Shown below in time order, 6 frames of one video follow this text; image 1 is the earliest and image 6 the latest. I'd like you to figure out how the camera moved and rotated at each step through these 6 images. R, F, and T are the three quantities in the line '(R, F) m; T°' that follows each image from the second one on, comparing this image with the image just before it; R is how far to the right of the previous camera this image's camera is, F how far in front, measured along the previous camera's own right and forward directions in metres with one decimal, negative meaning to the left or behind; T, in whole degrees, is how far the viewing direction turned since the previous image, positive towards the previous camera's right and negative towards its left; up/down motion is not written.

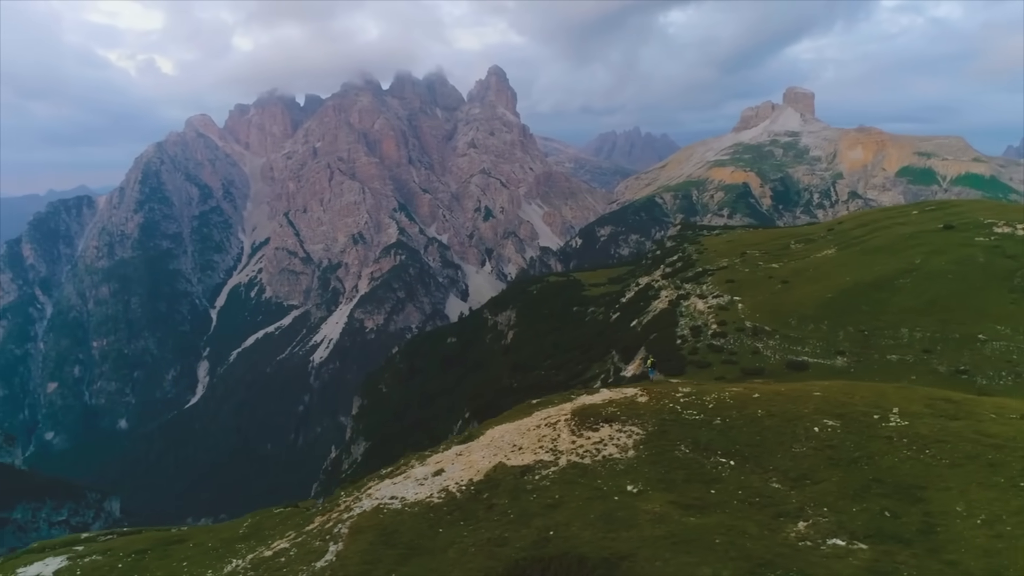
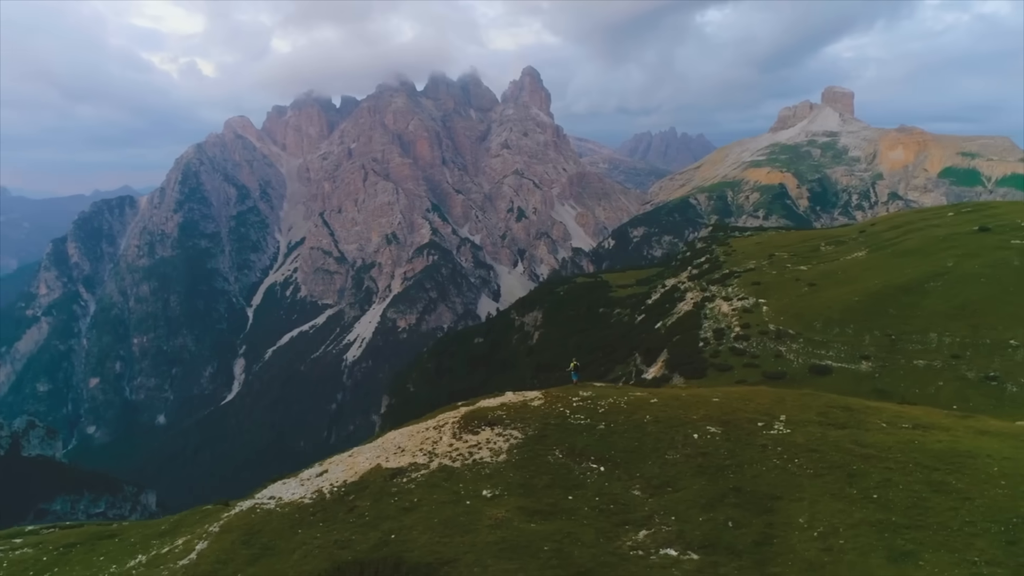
(+10.7, +0.5) m; -2°
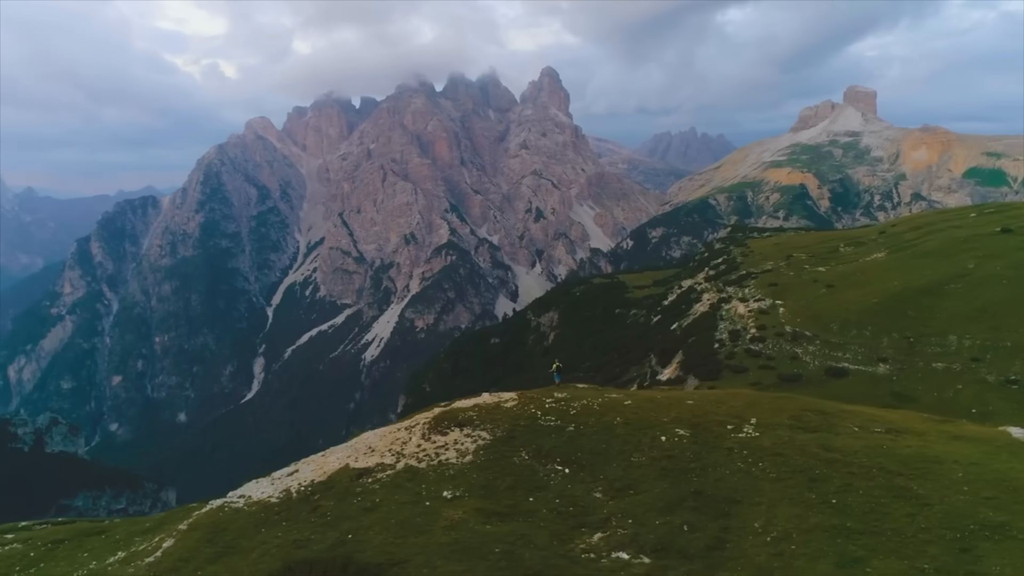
(+3.4, +0.1) m; -1°
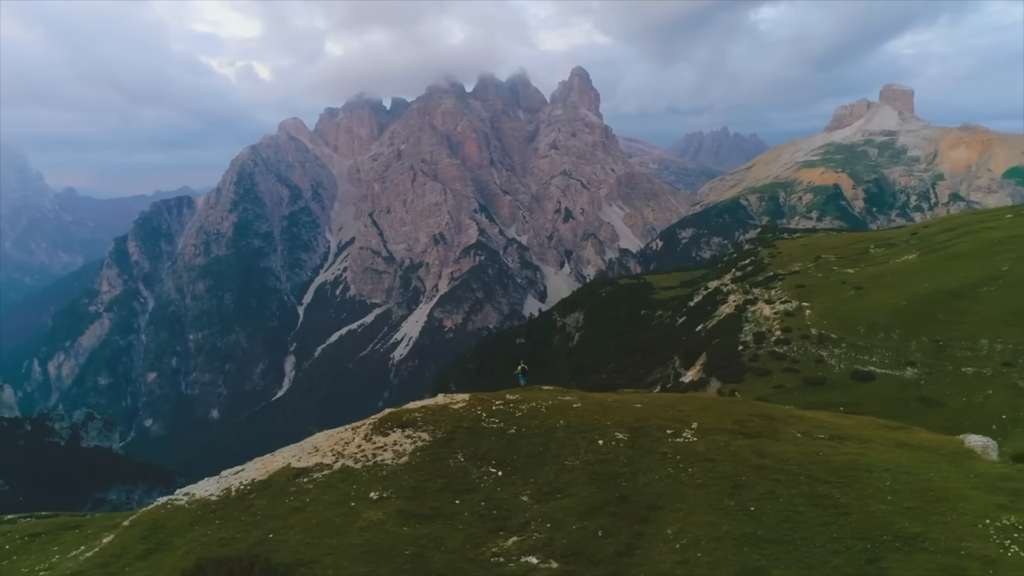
(+6.0, +0.2) m; -2°
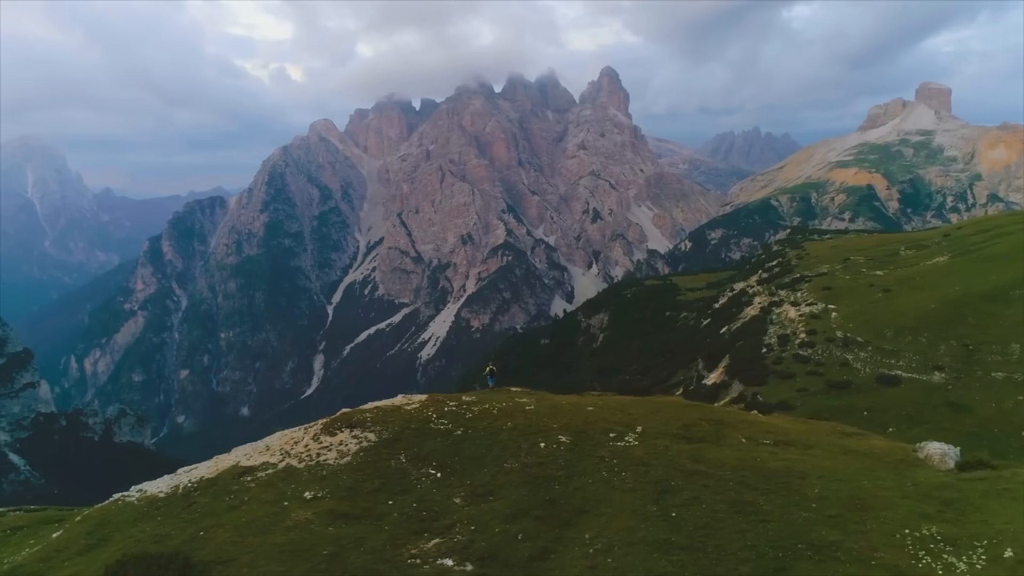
(+5.6, +0.1) m; -2°
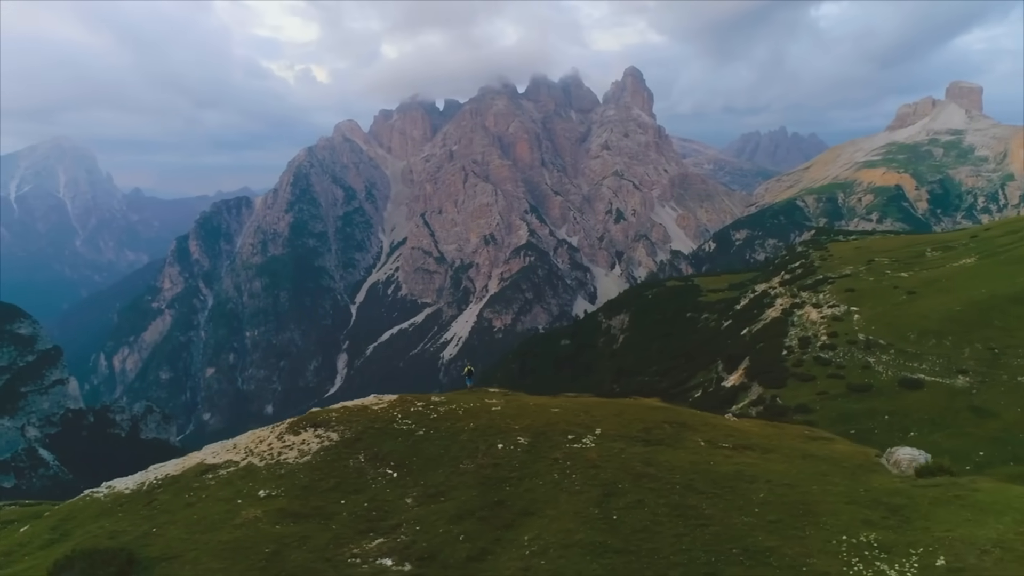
(+4.2, +0.1) m; -1°
